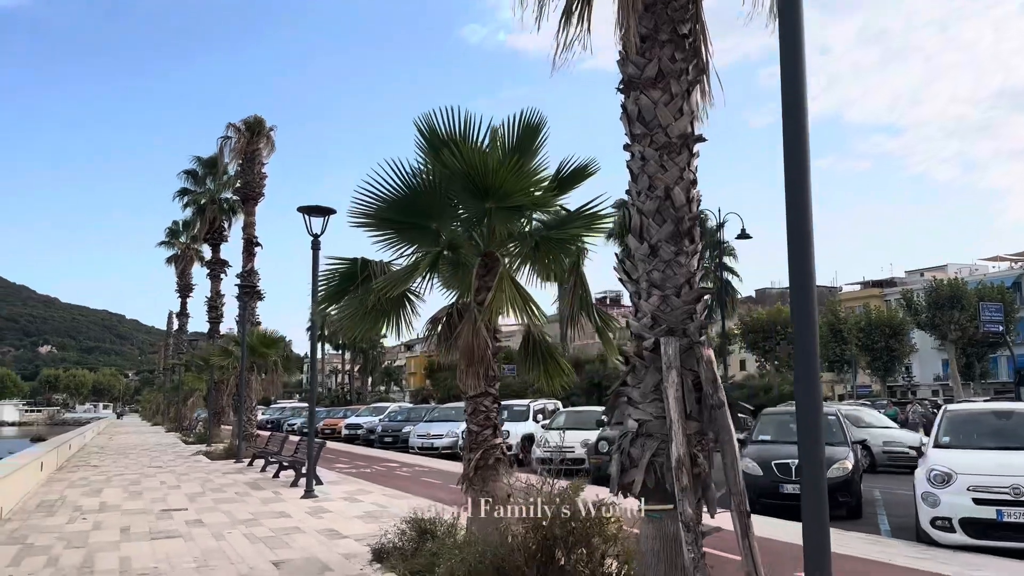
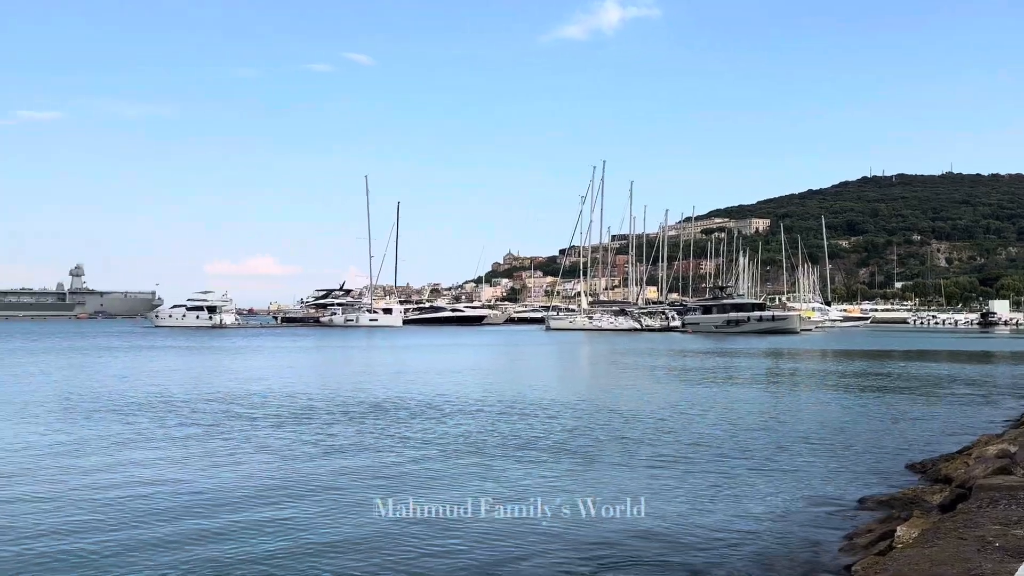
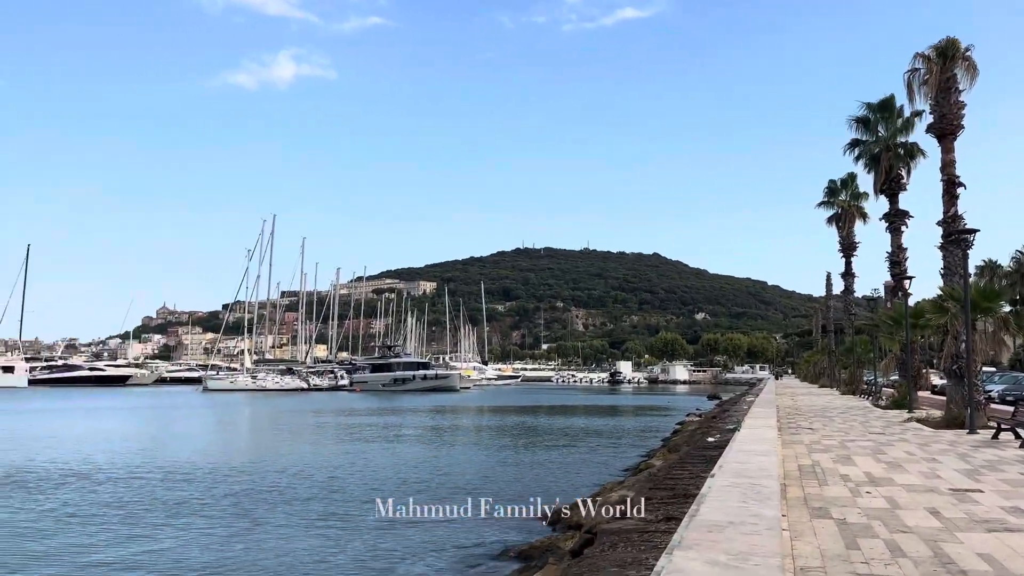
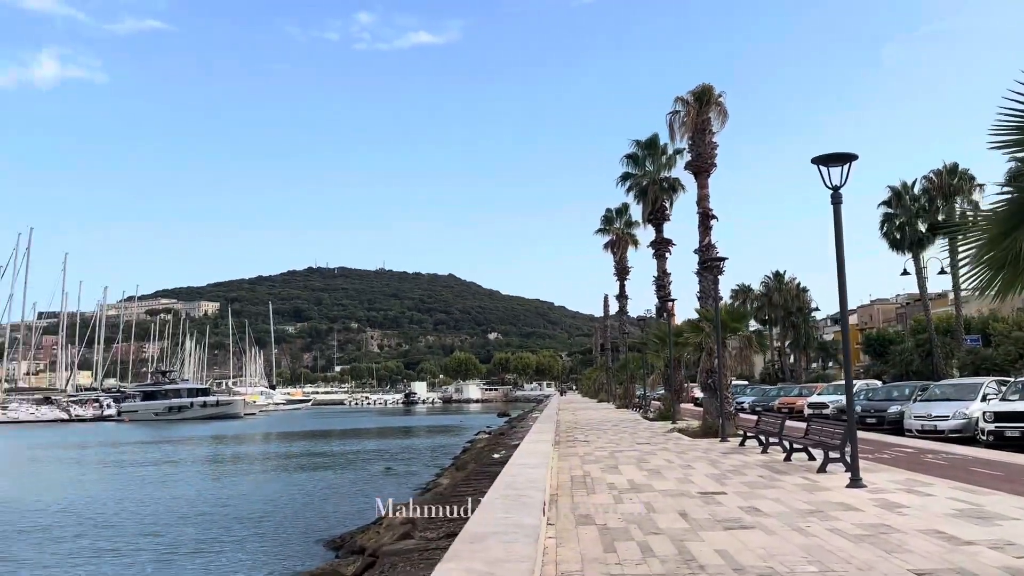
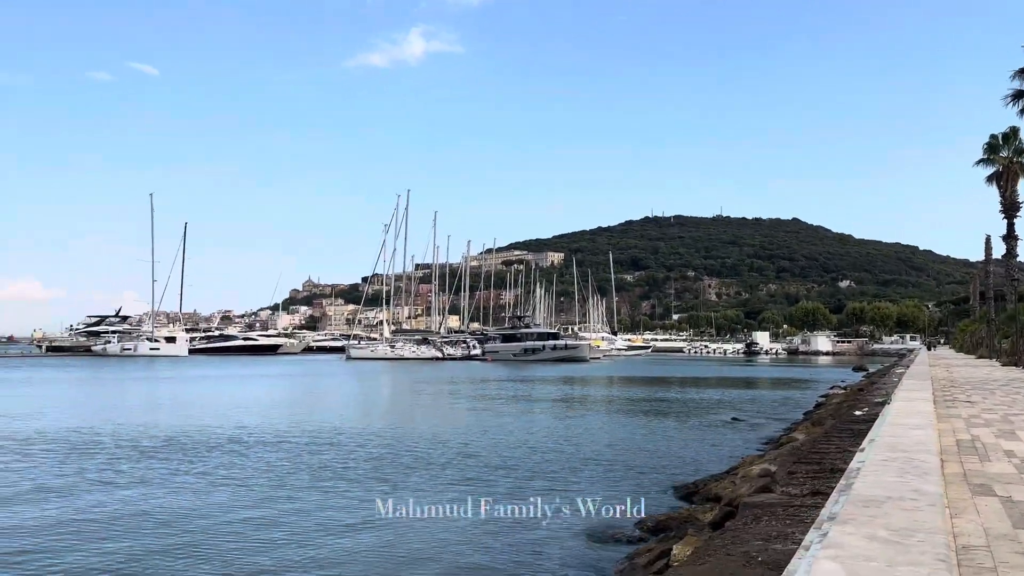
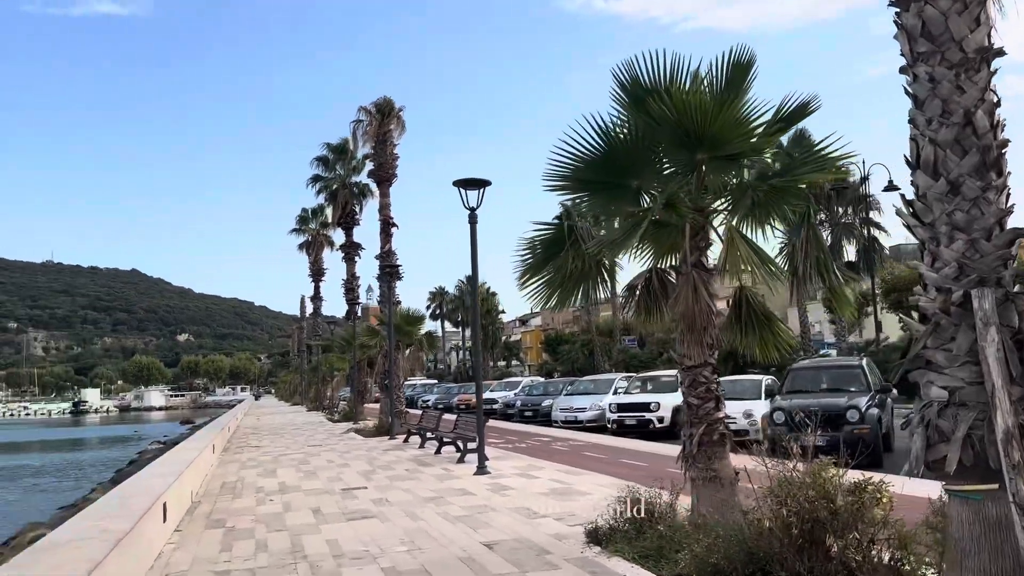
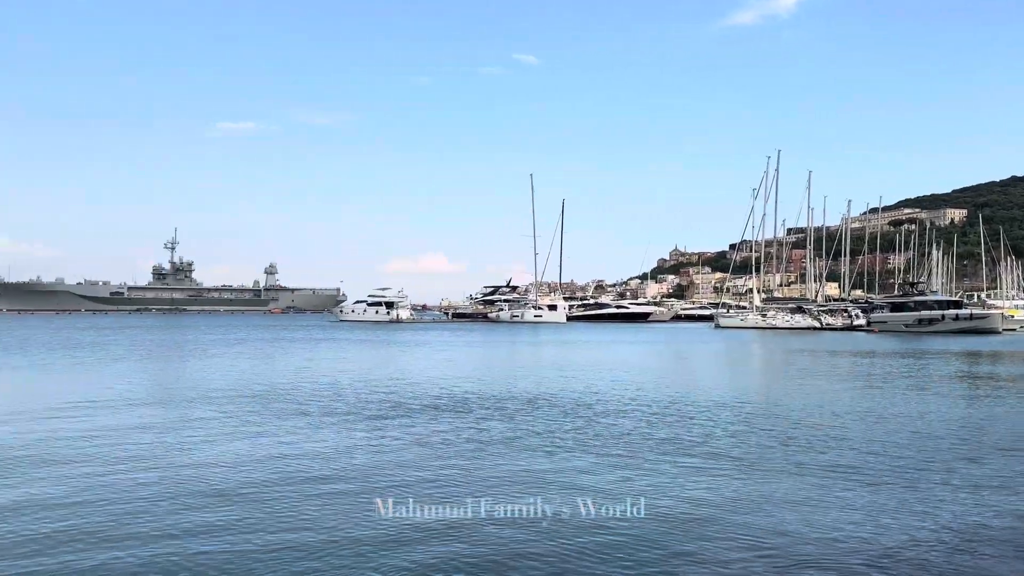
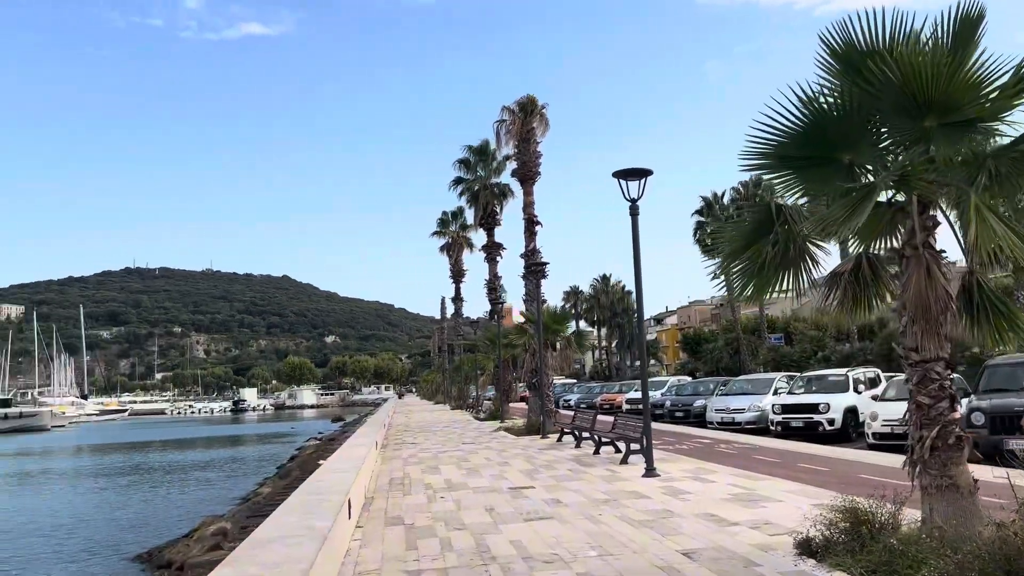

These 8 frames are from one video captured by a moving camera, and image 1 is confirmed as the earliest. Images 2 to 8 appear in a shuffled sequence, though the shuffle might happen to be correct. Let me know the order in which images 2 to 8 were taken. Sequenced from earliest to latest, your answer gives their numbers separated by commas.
6, 8, 4, 3, 5, 2, 7
